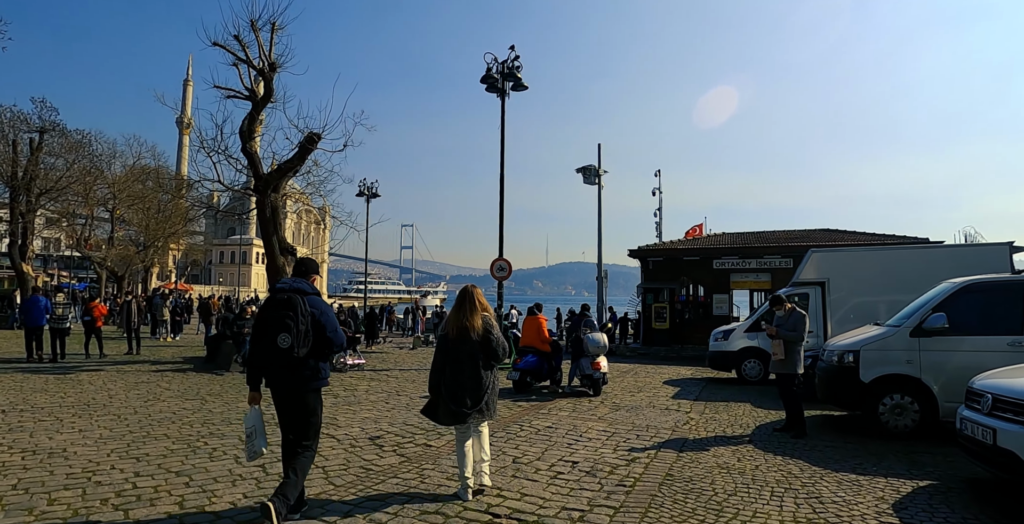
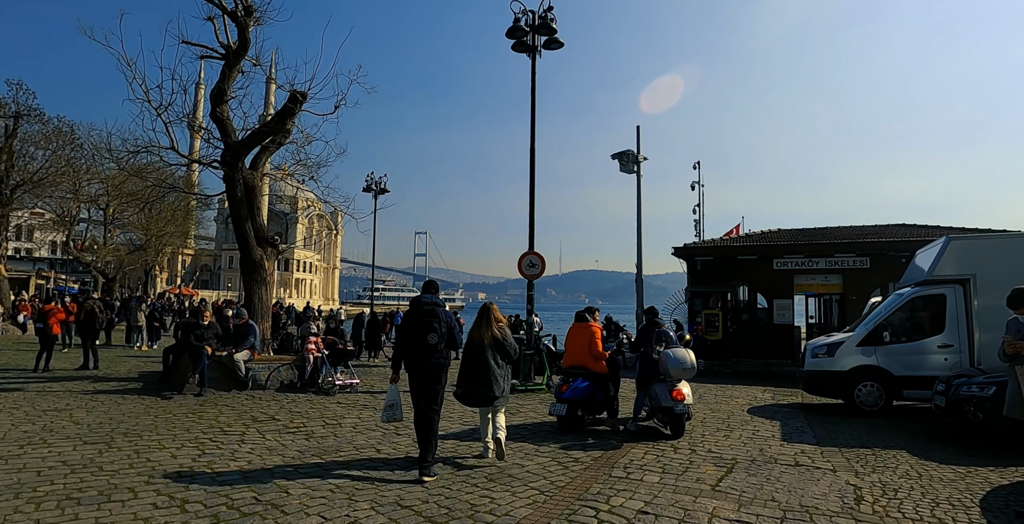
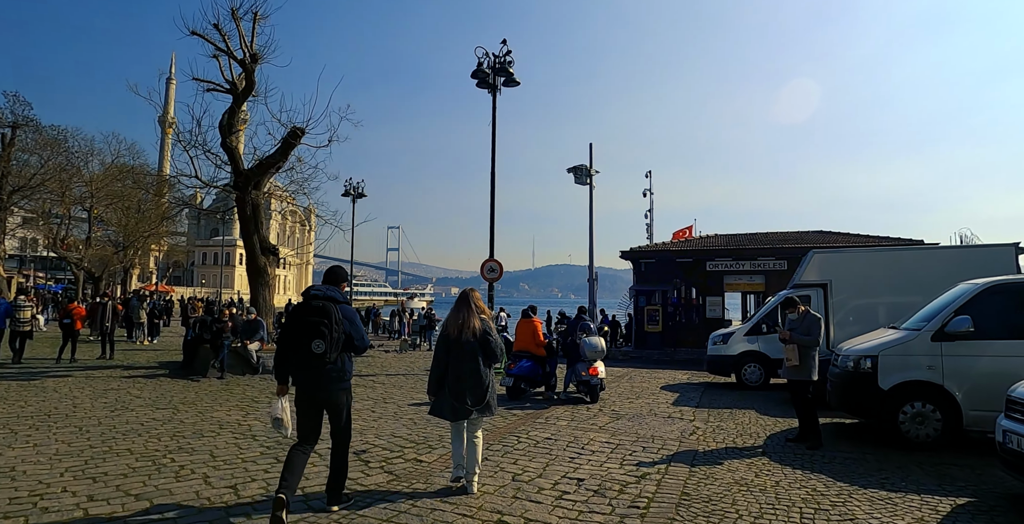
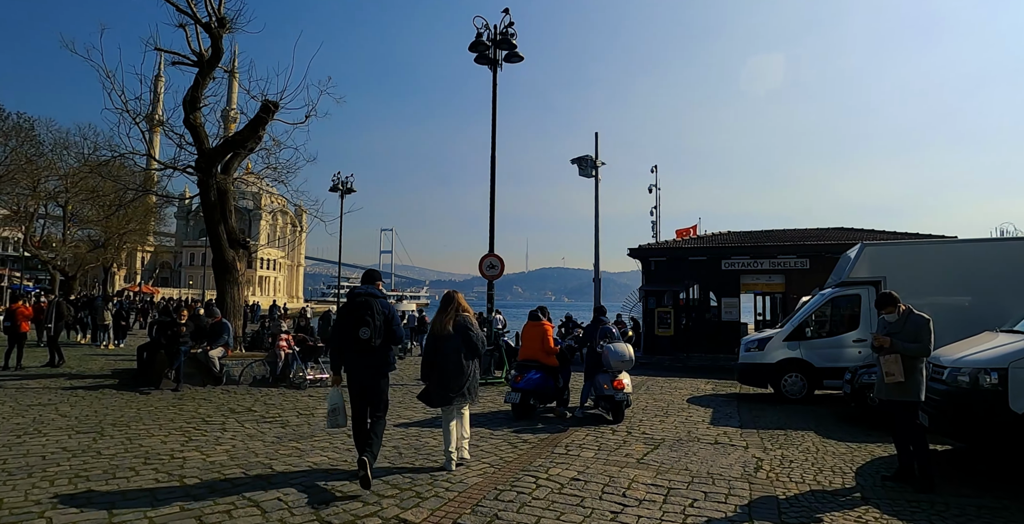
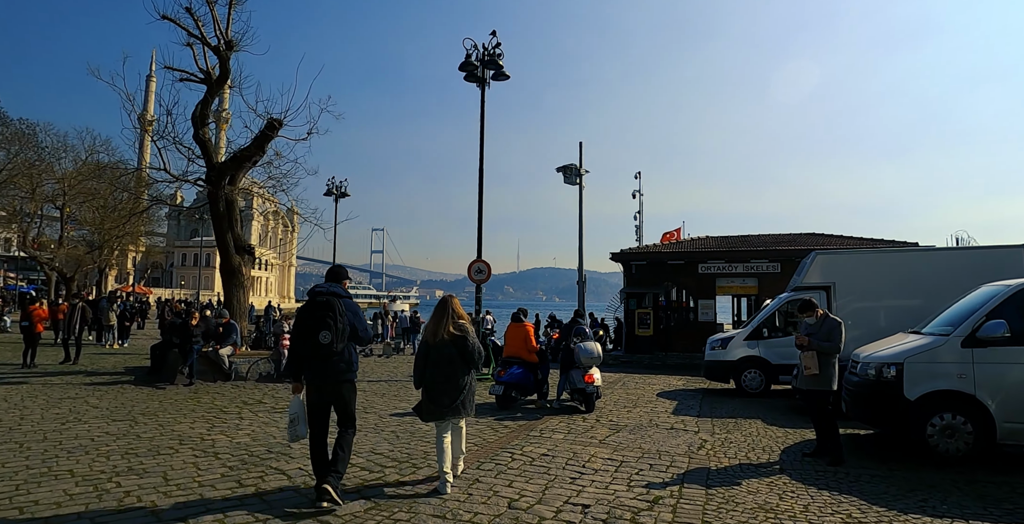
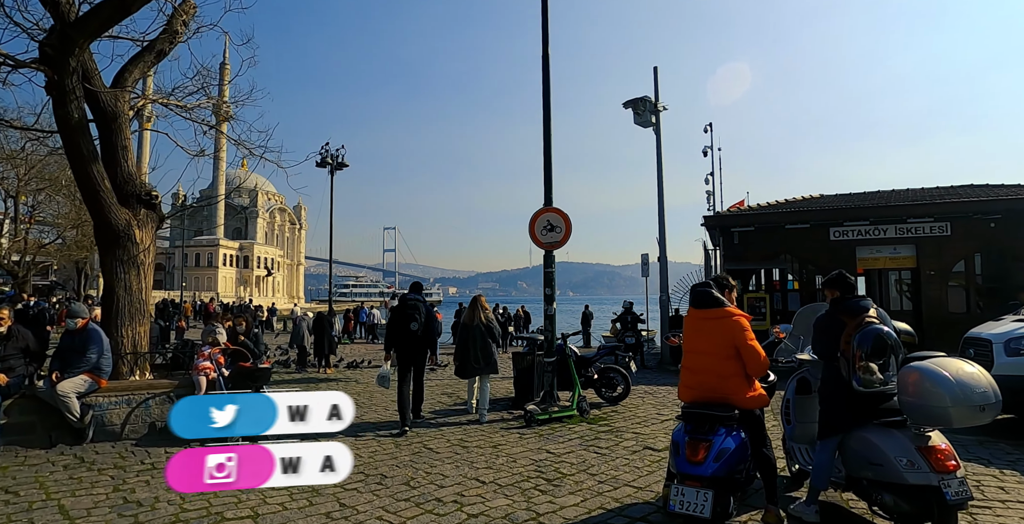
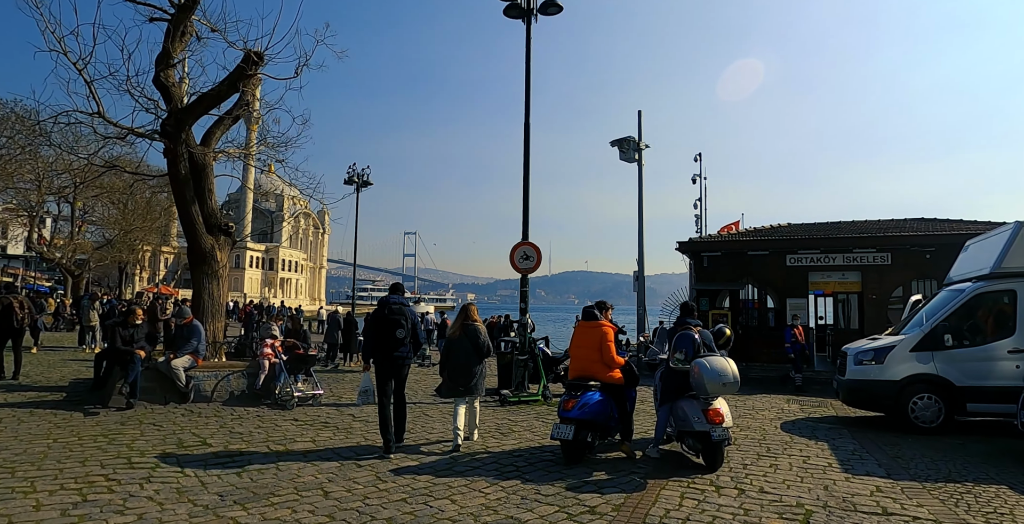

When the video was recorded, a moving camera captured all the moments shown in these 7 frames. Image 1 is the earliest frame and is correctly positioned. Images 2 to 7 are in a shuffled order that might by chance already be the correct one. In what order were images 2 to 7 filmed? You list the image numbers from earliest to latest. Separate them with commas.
3, 5, 4, 2, 7, 6
